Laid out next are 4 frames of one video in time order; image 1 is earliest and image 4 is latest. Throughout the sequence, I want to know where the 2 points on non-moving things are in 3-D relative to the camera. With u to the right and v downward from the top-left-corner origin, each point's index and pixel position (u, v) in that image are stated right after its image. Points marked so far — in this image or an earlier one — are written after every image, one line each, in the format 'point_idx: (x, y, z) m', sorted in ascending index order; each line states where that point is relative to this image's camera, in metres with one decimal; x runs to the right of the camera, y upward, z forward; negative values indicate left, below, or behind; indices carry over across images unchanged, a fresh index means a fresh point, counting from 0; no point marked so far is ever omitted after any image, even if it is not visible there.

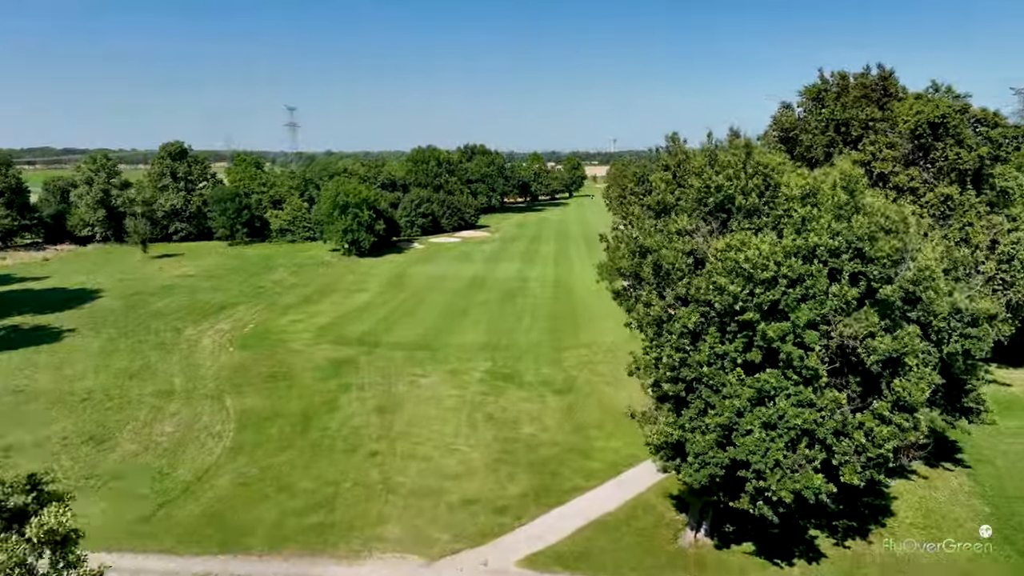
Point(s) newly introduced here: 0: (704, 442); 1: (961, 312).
0: (+3.6, -2.9, +12.8) m
1: (+10.9, -0.6, +16.6) m
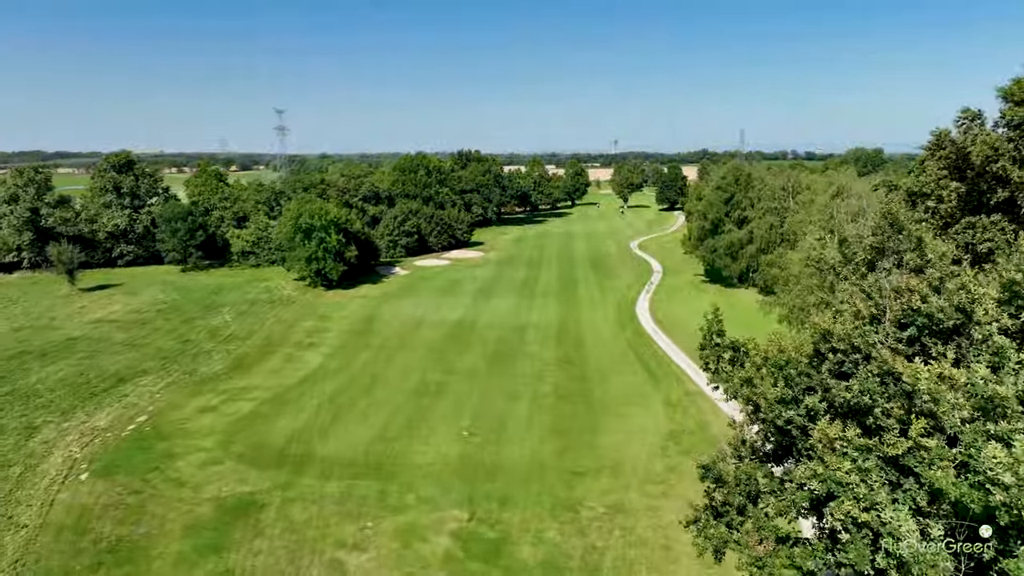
0: (+3.1, -6.3, +1.0) m
1: (+10.4, -4.0, +4.8) m
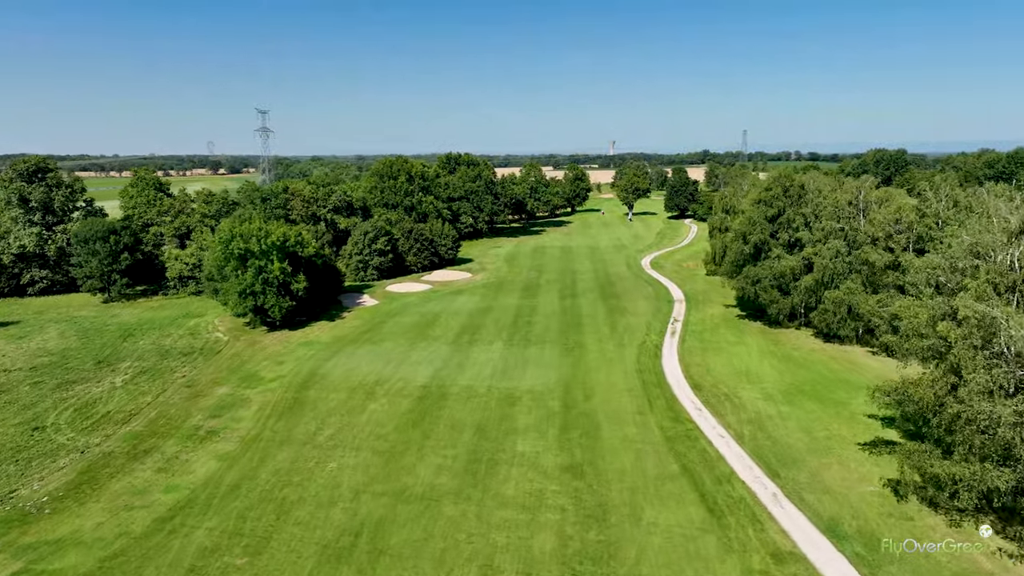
0: (+2.6, -9.1, -11.9) m
1: (+9.9, -6.8, -8.2) m
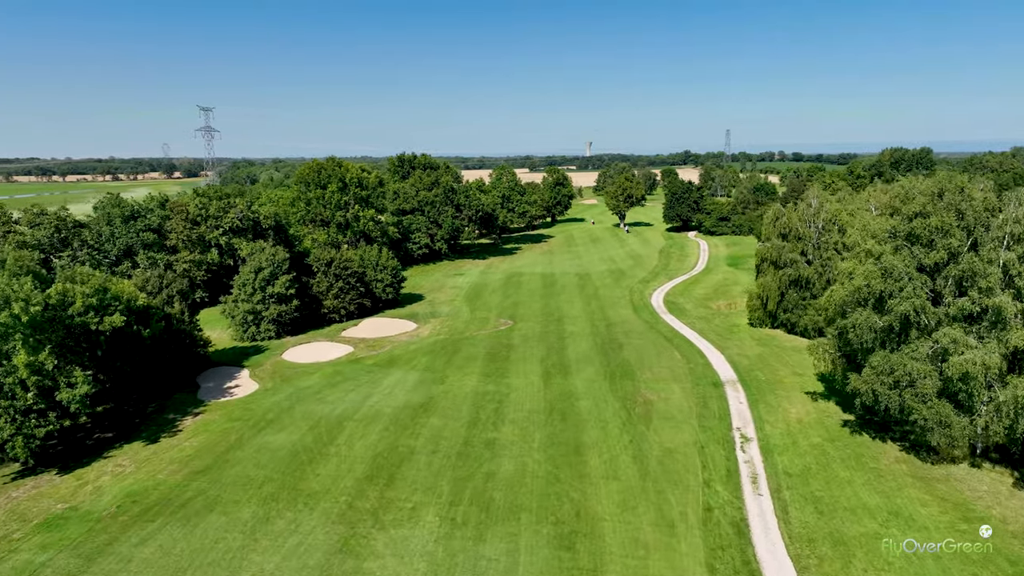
0: (+2.6, -13.2, -34.3) m
1: (+9.7, -10.8, -30.3) m
